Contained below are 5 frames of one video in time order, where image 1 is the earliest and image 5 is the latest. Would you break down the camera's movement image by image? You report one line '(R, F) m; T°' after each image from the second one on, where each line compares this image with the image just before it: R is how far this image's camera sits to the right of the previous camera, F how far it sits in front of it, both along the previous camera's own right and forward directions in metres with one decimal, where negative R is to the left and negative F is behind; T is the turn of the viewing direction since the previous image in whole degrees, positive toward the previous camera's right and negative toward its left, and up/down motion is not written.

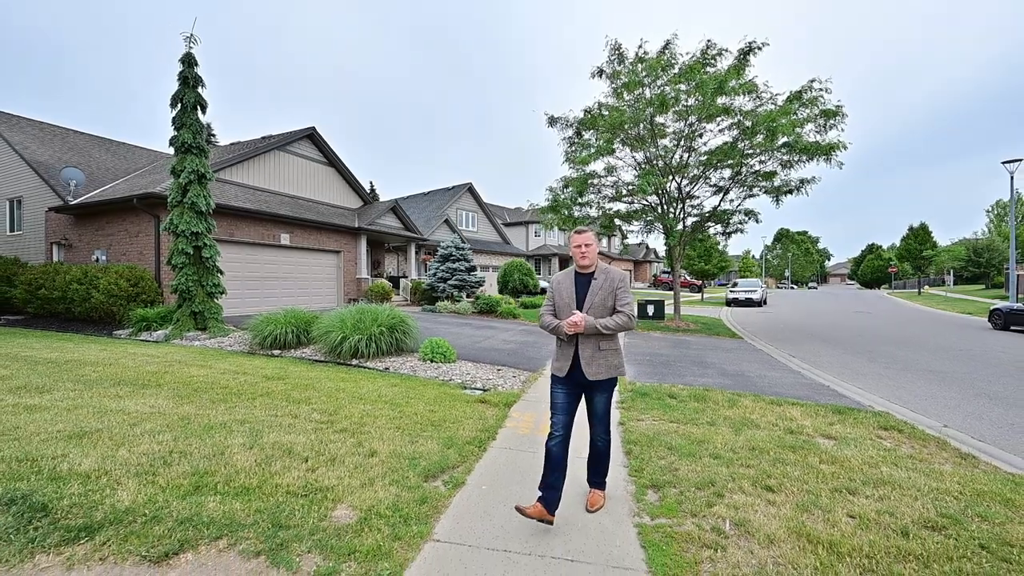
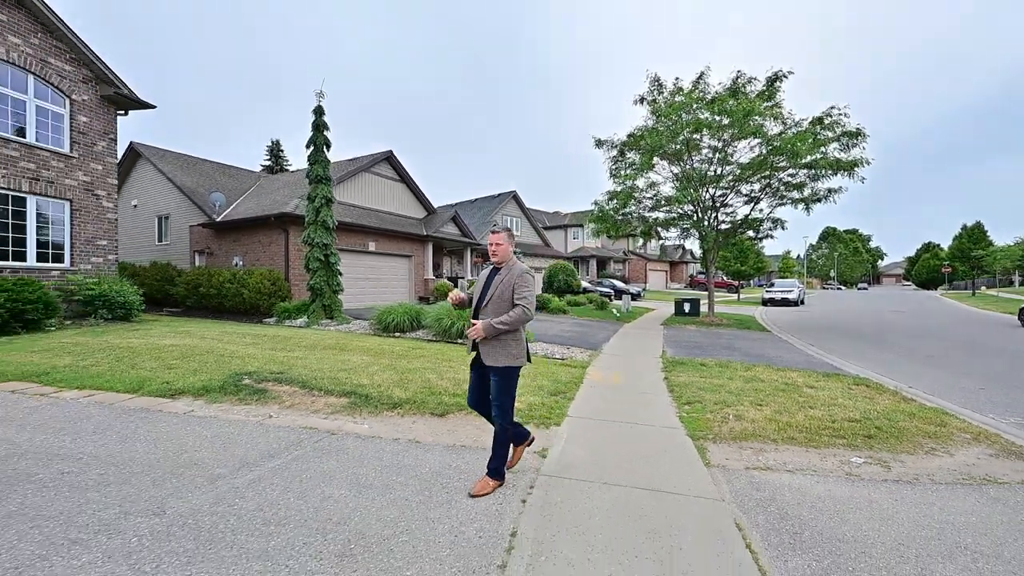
(-0.8, -2.4) m; -5°
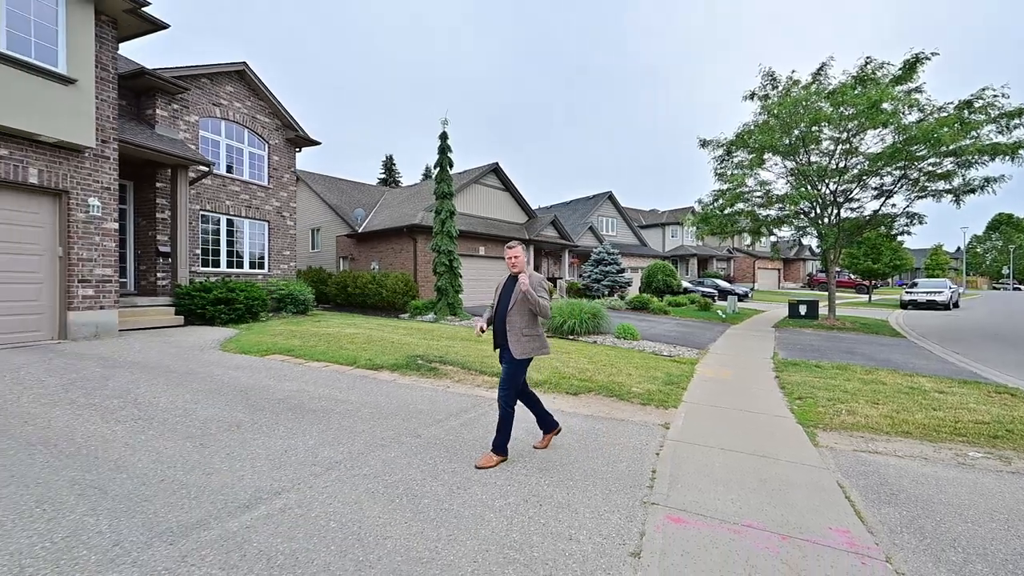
(-0.4, -1.2) m; -12°
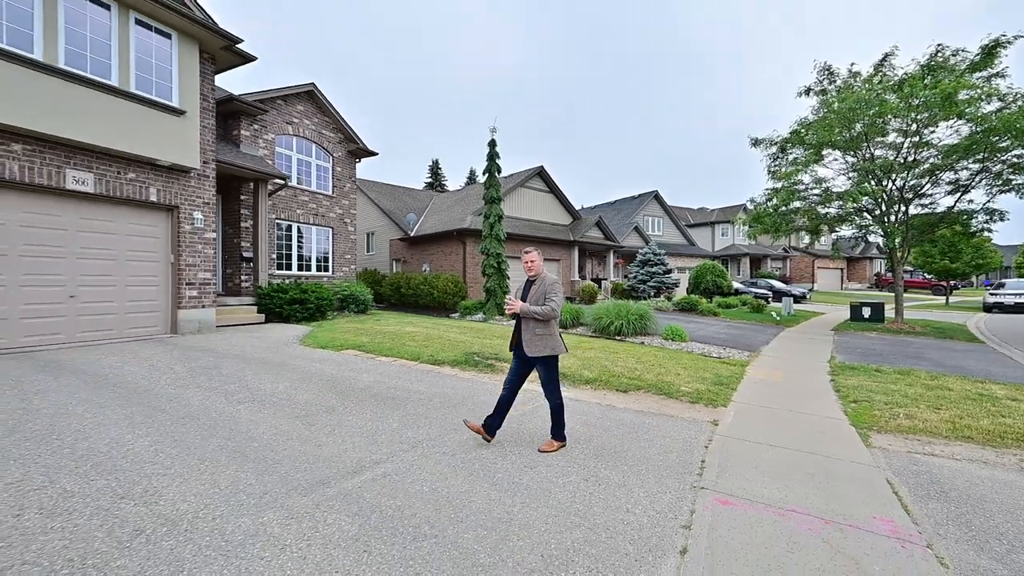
(-0.2, -0.5) m; -6°
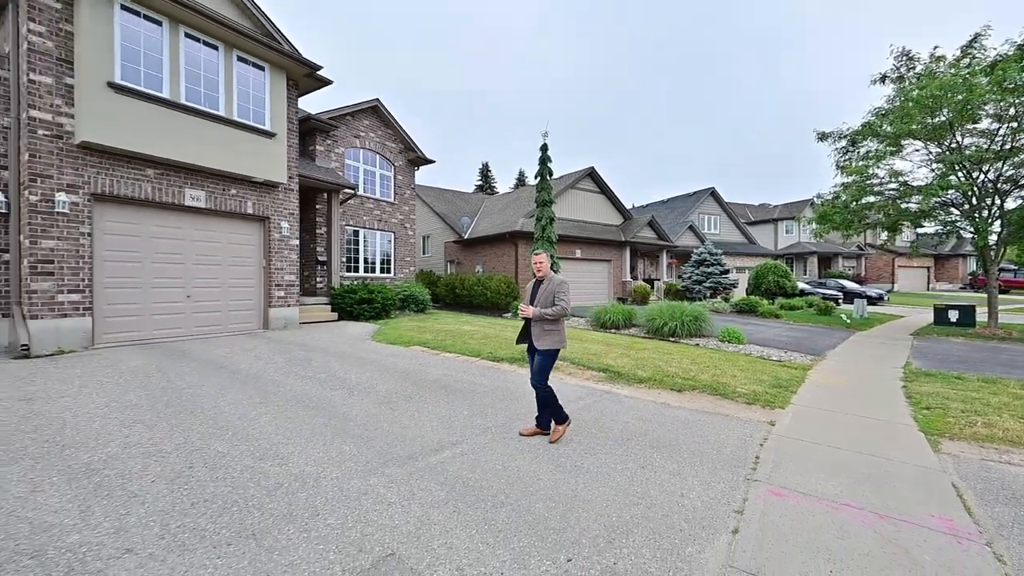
(-0.1, -0.4) m; -7°
